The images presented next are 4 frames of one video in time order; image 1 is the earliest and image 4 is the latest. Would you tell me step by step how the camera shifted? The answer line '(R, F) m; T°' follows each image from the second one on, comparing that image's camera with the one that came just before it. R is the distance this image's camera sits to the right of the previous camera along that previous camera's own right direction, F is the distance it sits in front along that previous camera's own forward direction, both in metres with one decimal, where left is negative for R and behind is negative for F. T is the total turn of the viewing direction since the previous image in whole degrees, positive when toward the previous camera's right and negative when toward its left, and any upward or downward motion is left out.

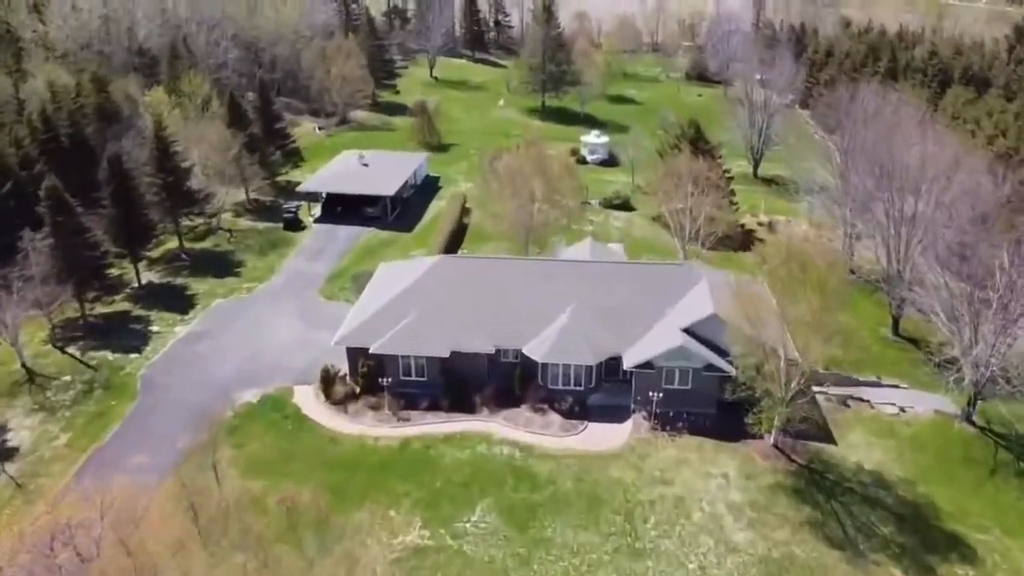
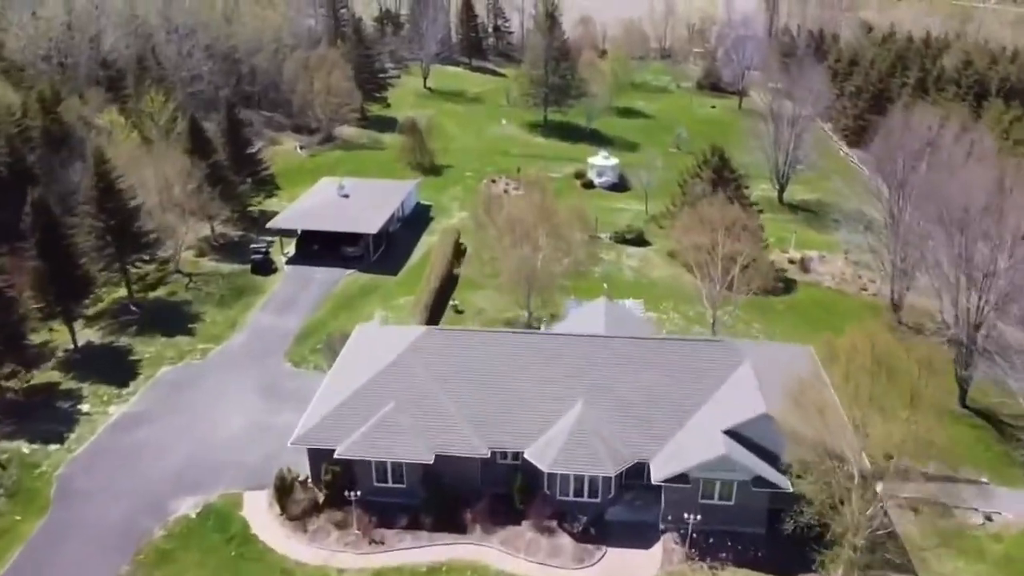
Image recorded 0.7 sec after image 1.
(0.0, +6.0) m; 0°
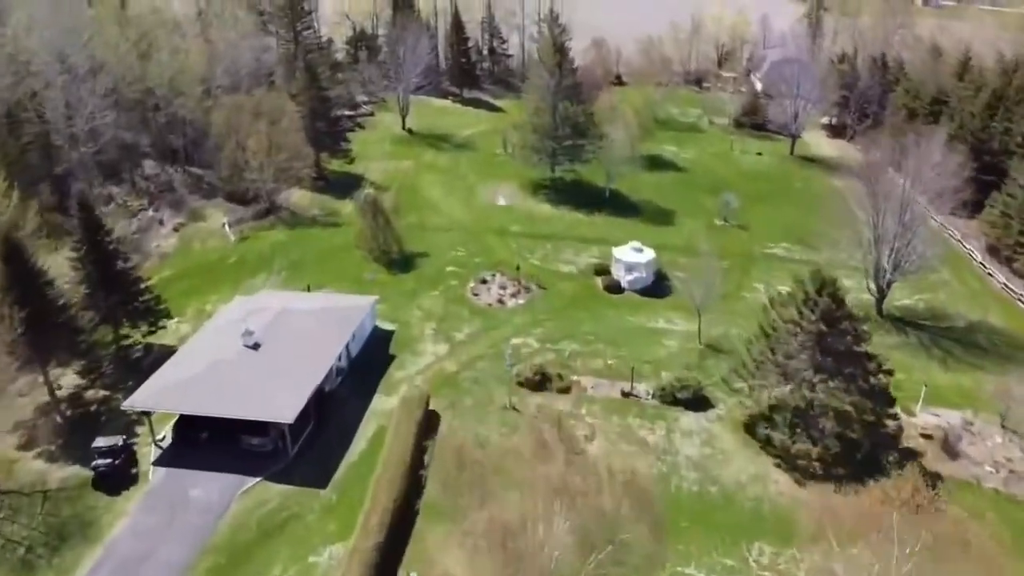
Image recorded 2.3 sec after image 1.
(+0.2, +15.9) m; 0°
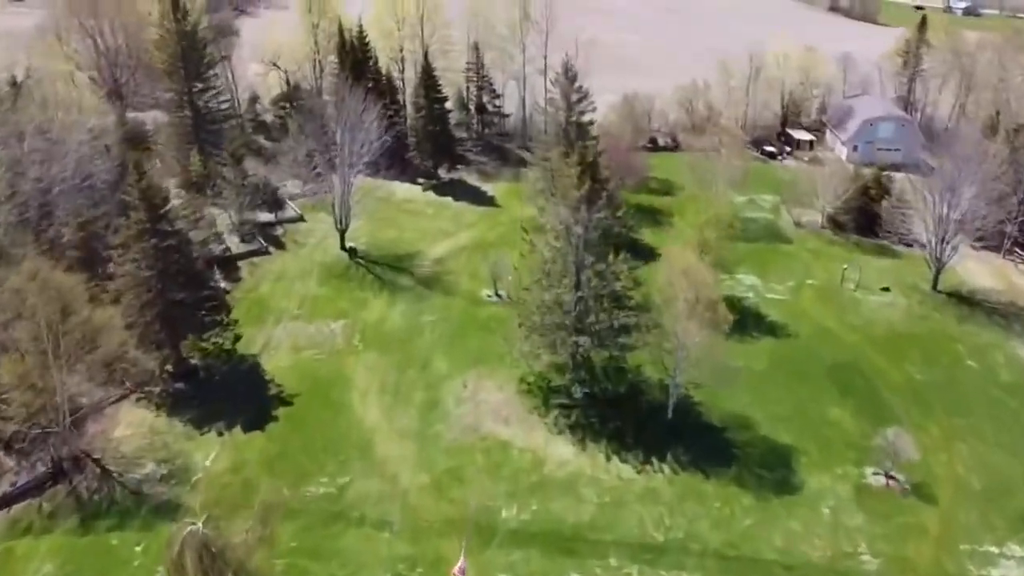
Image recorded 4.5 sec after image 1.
(+0.3, +23.6) m; 0°
